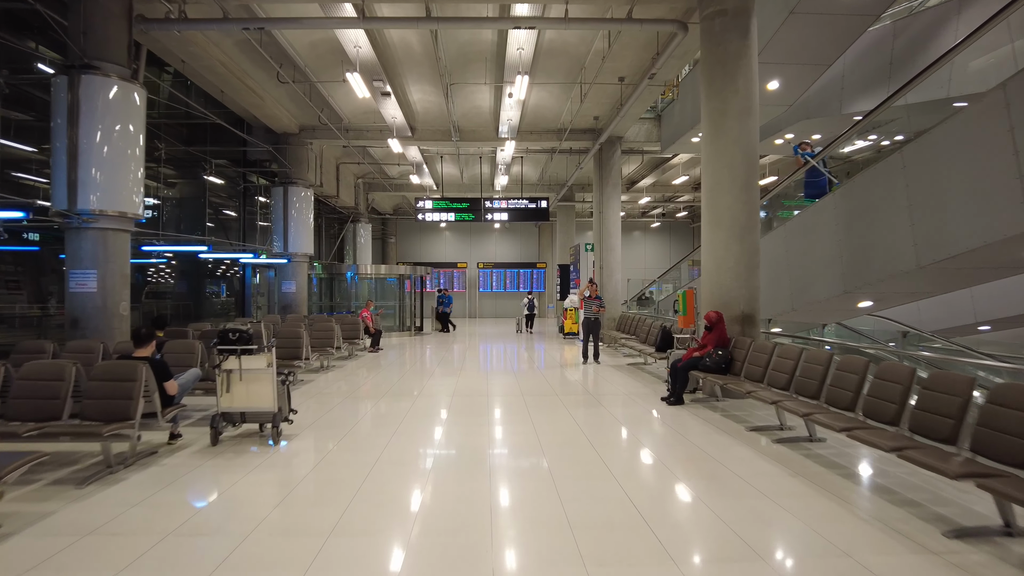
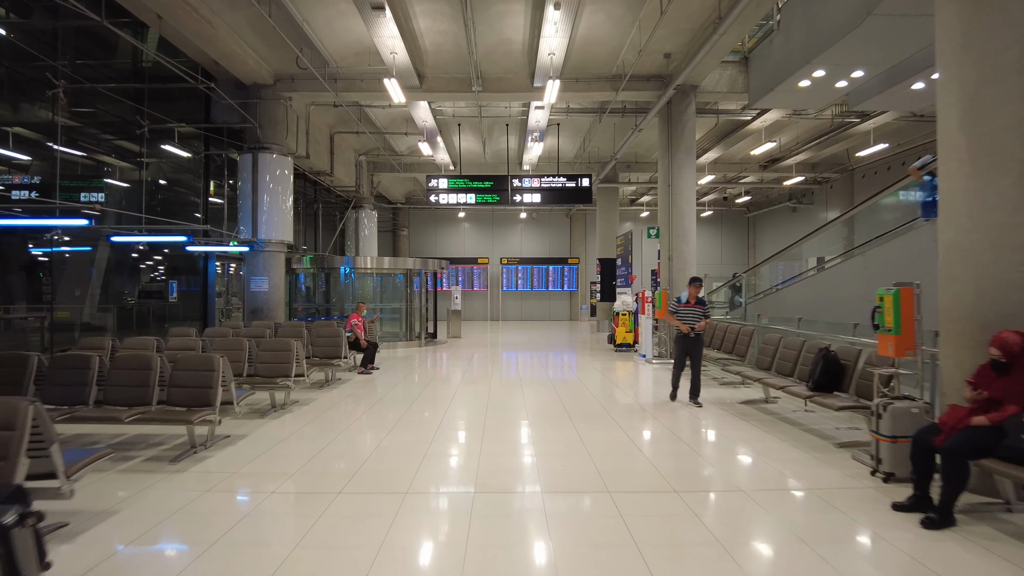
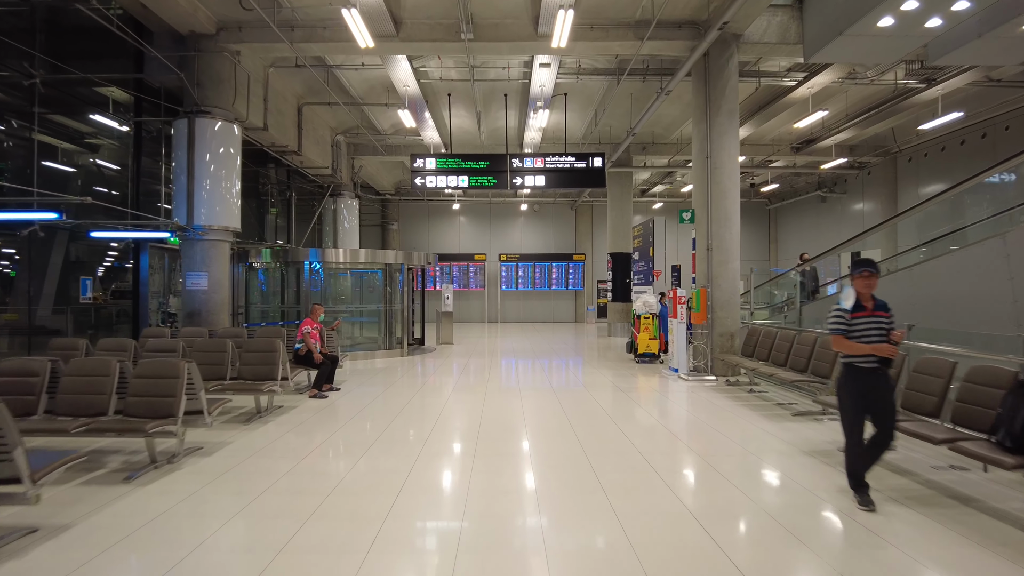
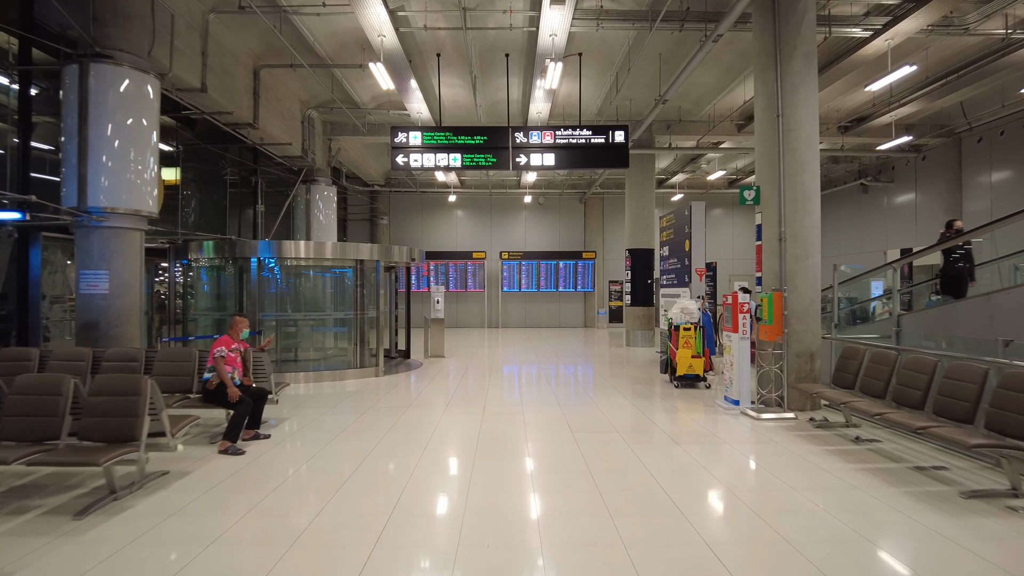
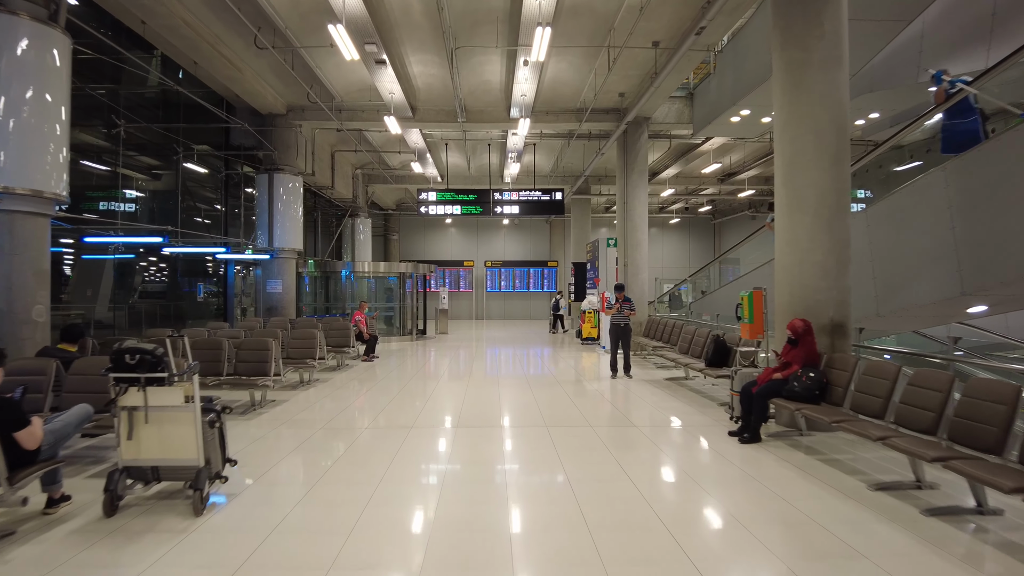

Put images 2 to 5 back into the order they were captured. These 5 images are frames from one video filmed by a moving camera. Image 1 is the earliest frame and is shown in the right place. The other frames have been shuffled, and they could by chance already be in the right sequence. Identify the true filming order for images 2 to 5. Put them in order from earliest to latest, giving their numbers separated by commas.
5, 2, 3, 4
